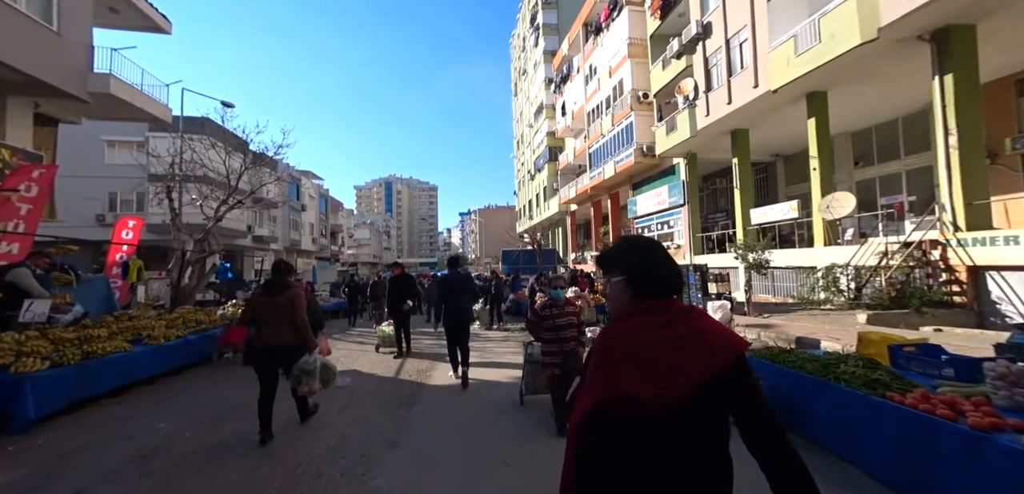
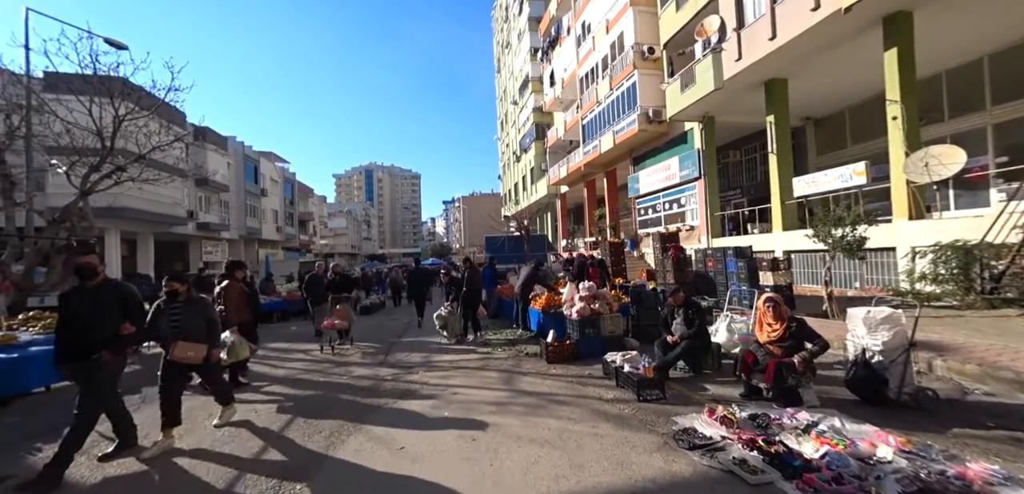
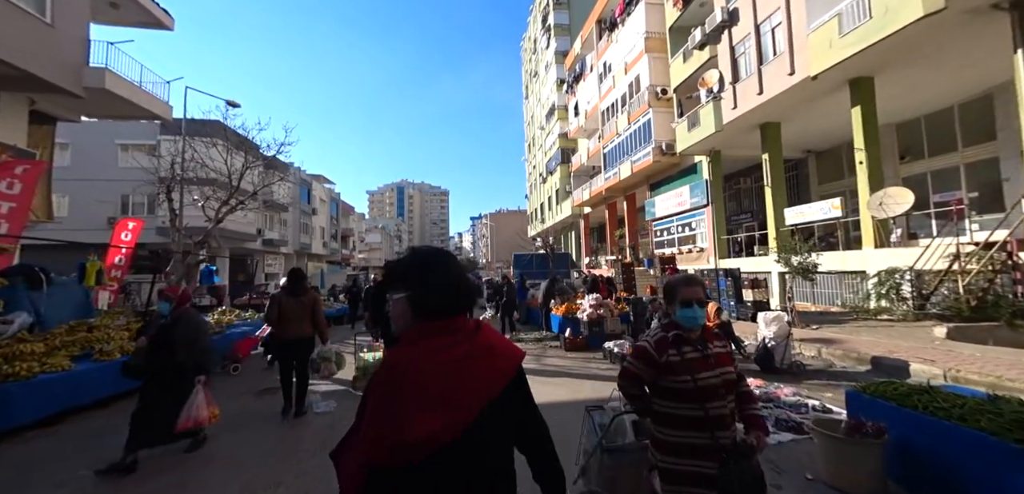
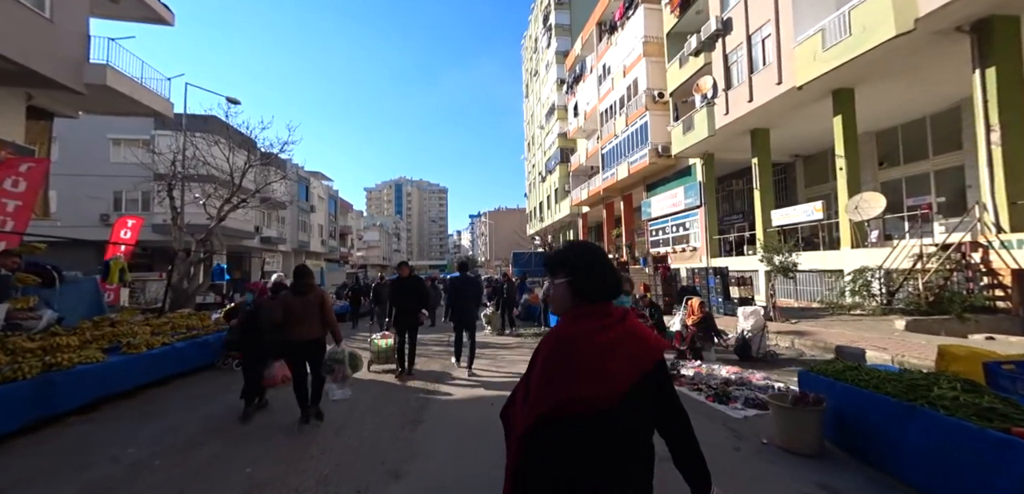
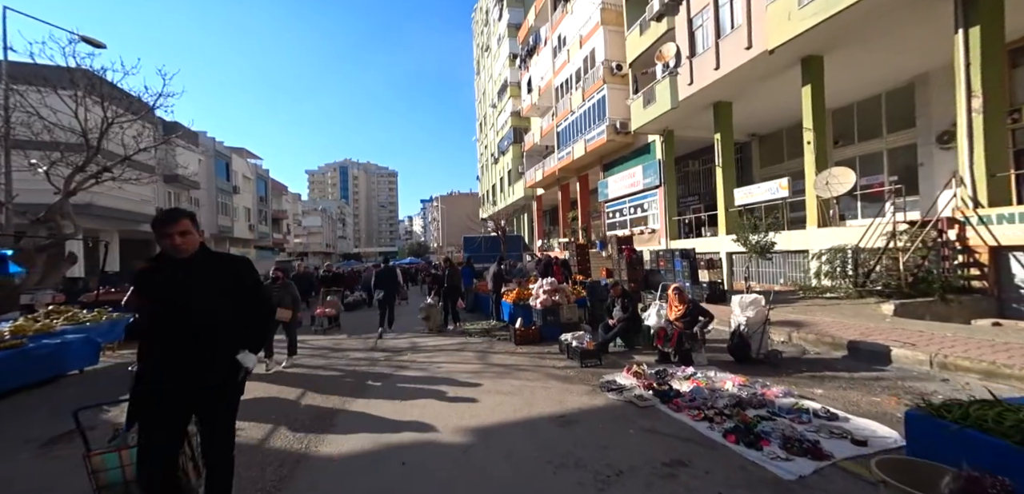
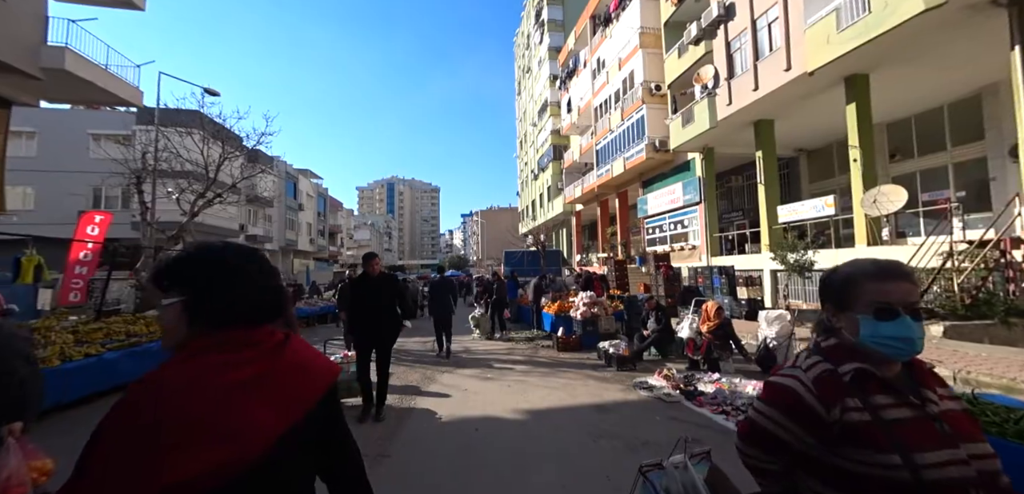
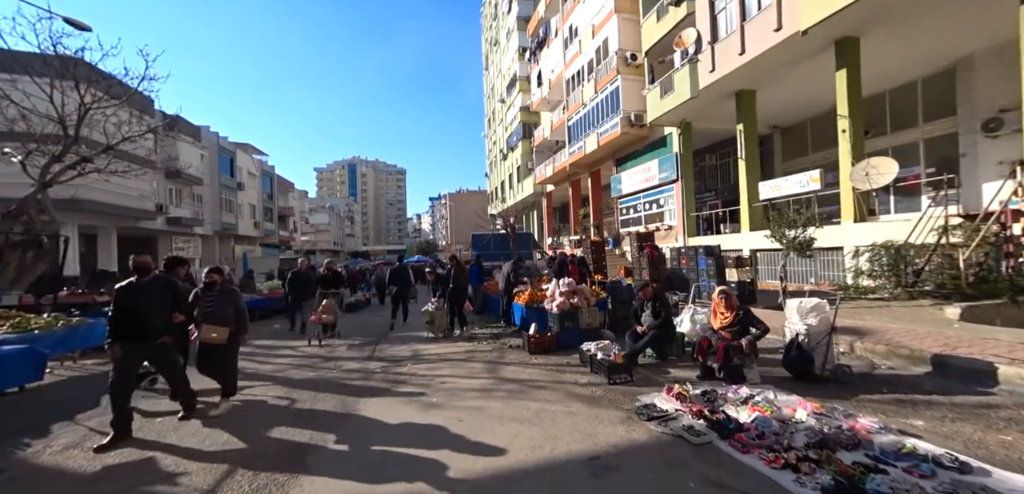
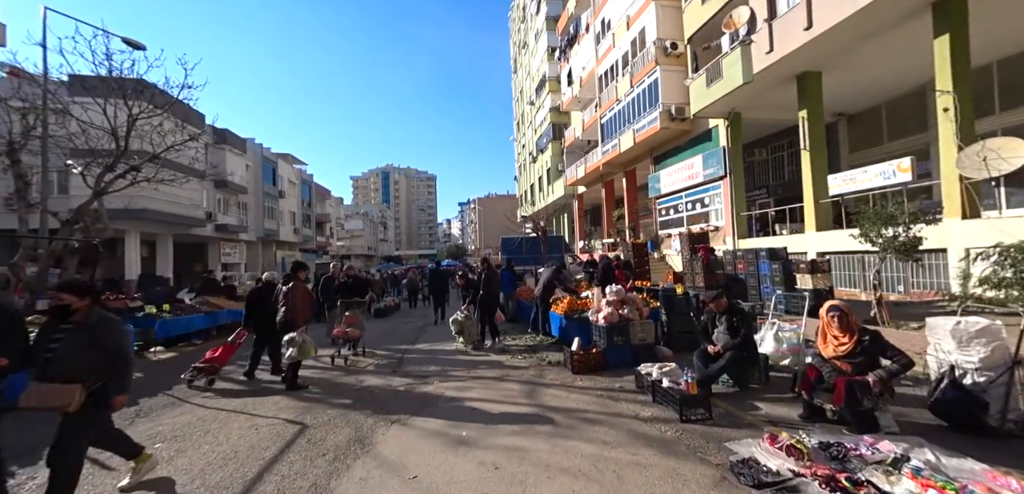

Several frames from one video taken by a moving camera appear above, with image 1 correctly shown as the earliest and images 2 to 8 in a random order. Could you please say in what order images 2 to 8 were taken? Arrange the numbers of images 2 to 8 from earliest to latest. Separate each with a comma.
4, 3, 6, 5, 7, 2, 8
